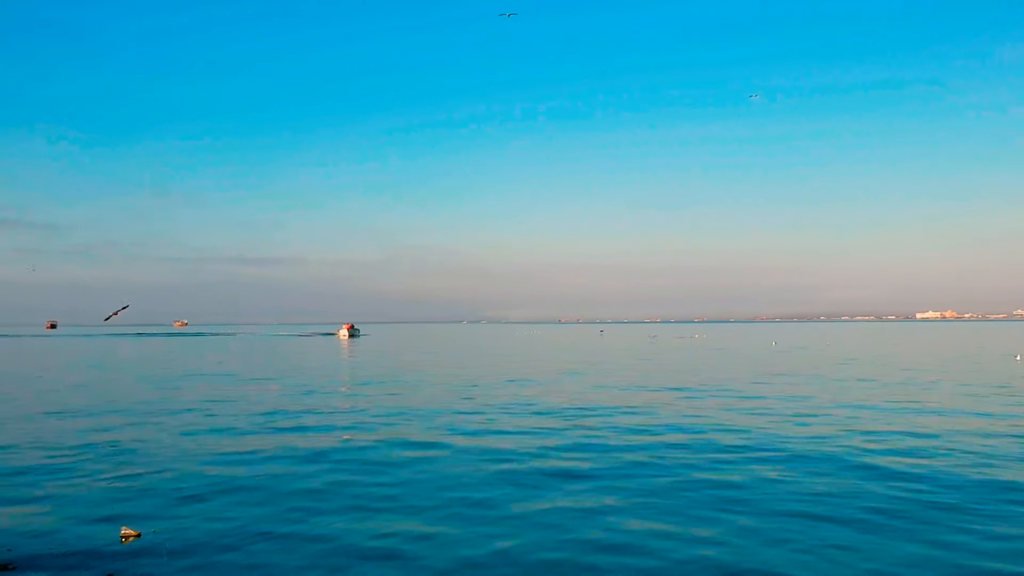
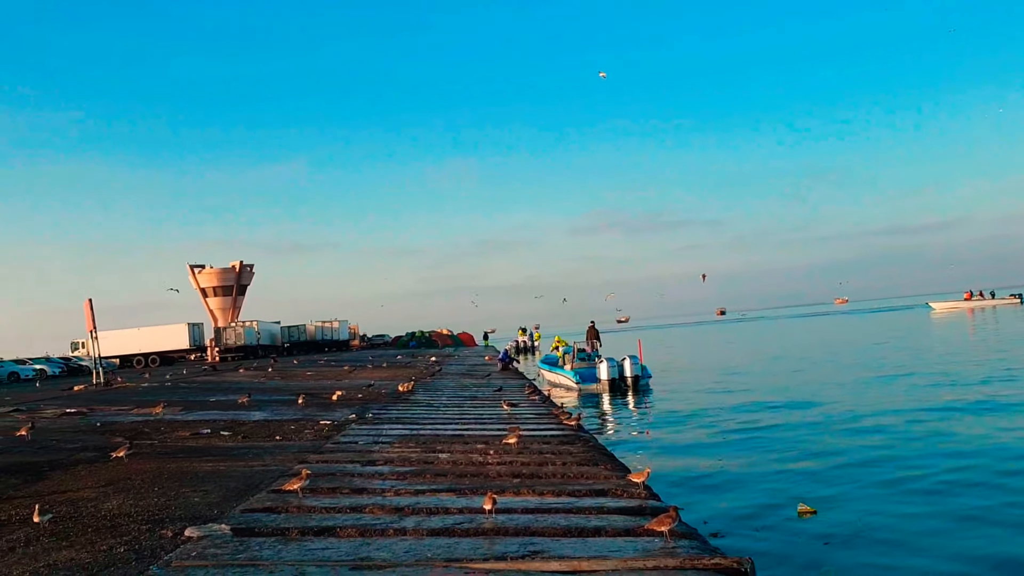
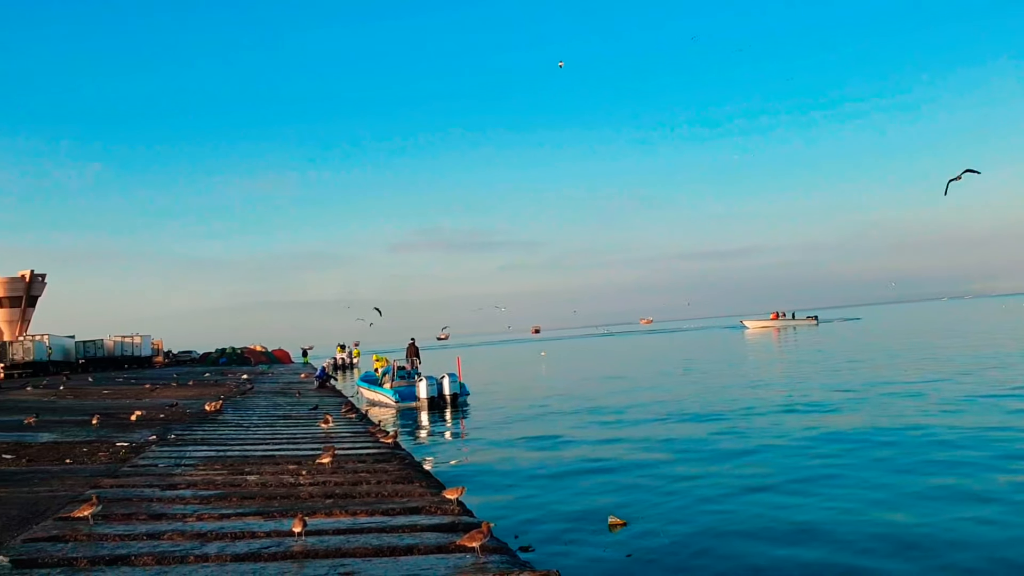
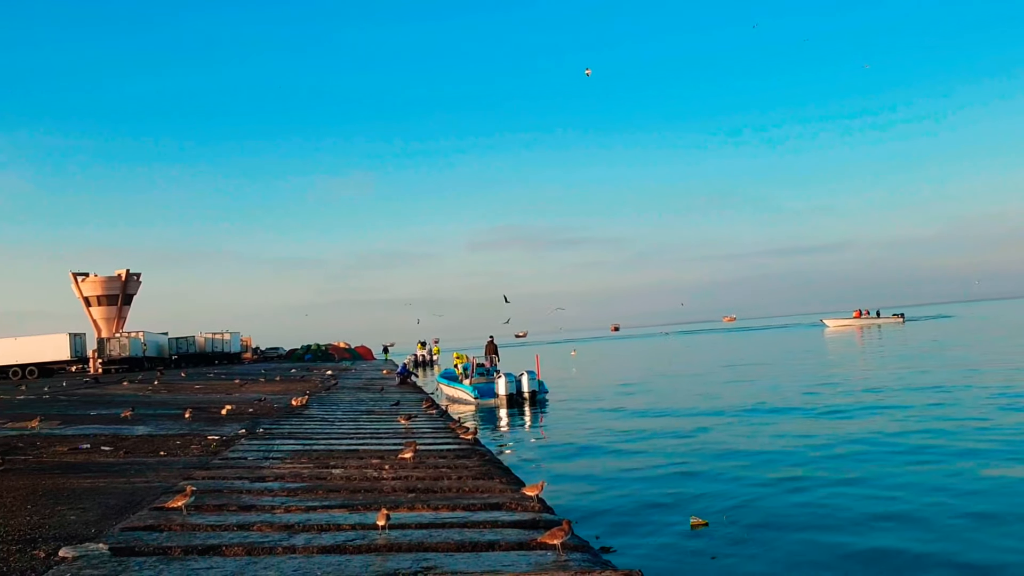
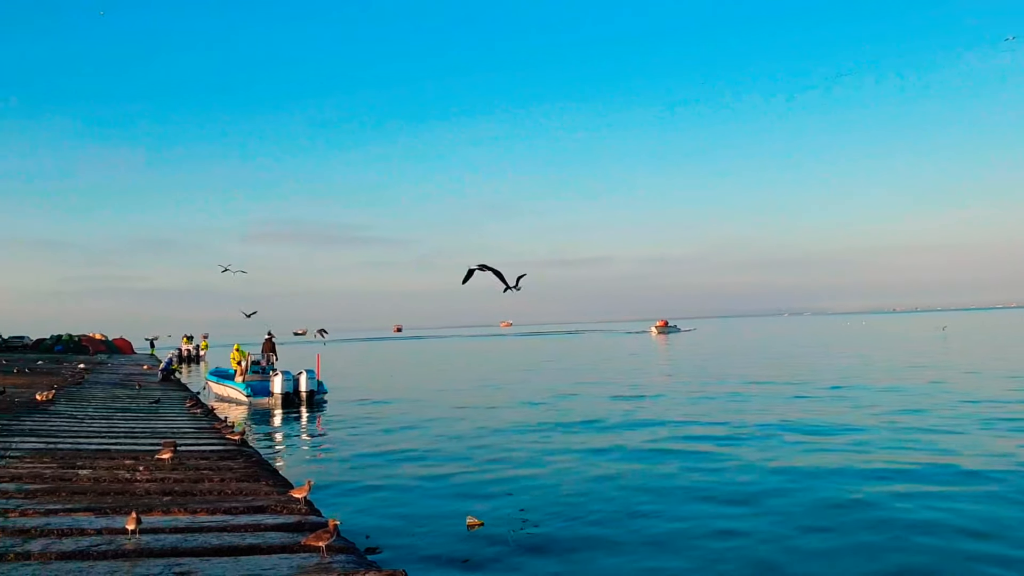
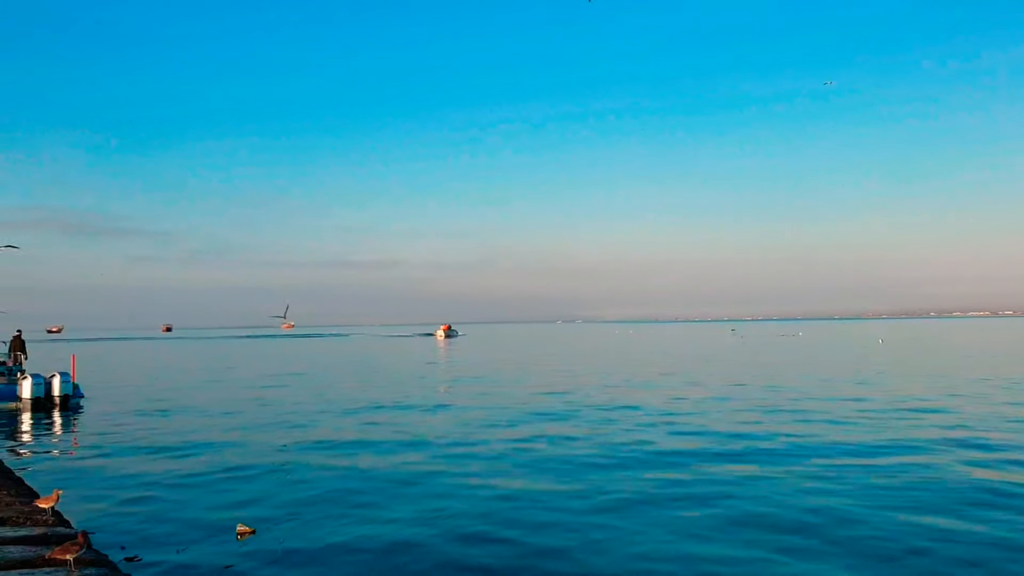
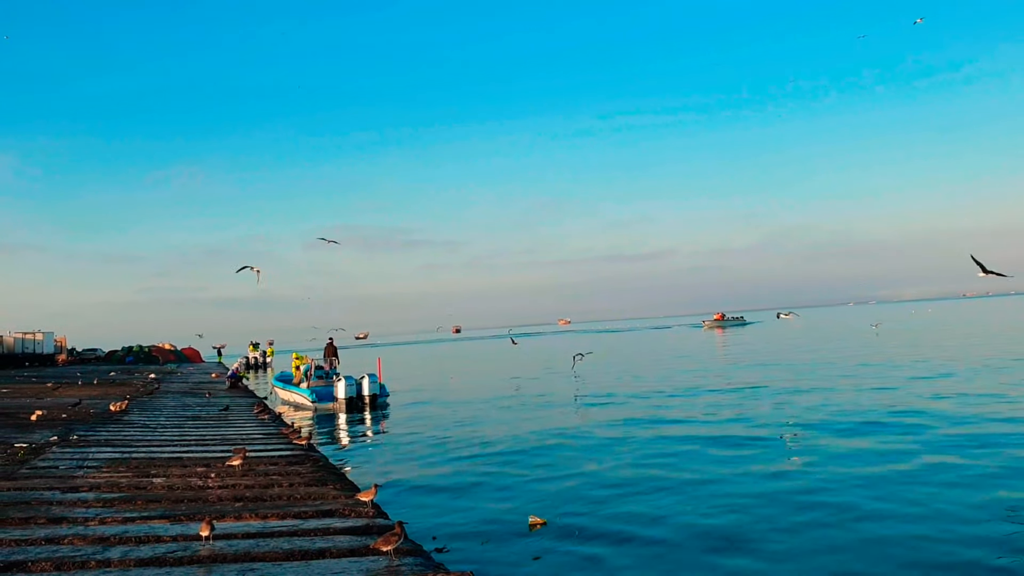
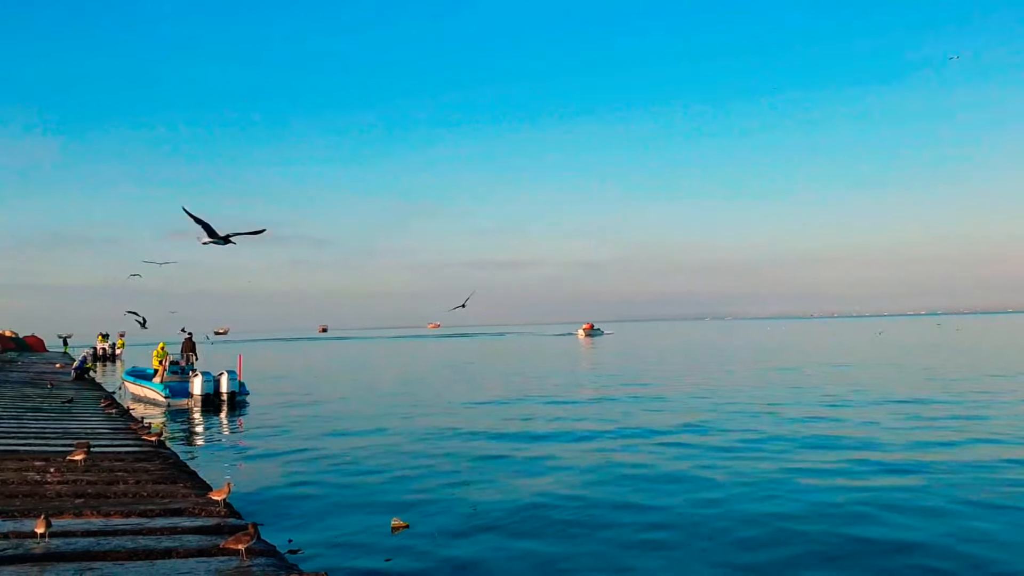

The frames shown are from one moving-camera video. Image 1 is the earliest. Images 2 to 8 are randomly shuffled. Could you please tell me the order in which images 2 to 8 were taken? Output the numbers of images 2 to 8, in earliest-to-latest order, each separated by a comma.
6, 8, 5, 7, 3, 4, 2
